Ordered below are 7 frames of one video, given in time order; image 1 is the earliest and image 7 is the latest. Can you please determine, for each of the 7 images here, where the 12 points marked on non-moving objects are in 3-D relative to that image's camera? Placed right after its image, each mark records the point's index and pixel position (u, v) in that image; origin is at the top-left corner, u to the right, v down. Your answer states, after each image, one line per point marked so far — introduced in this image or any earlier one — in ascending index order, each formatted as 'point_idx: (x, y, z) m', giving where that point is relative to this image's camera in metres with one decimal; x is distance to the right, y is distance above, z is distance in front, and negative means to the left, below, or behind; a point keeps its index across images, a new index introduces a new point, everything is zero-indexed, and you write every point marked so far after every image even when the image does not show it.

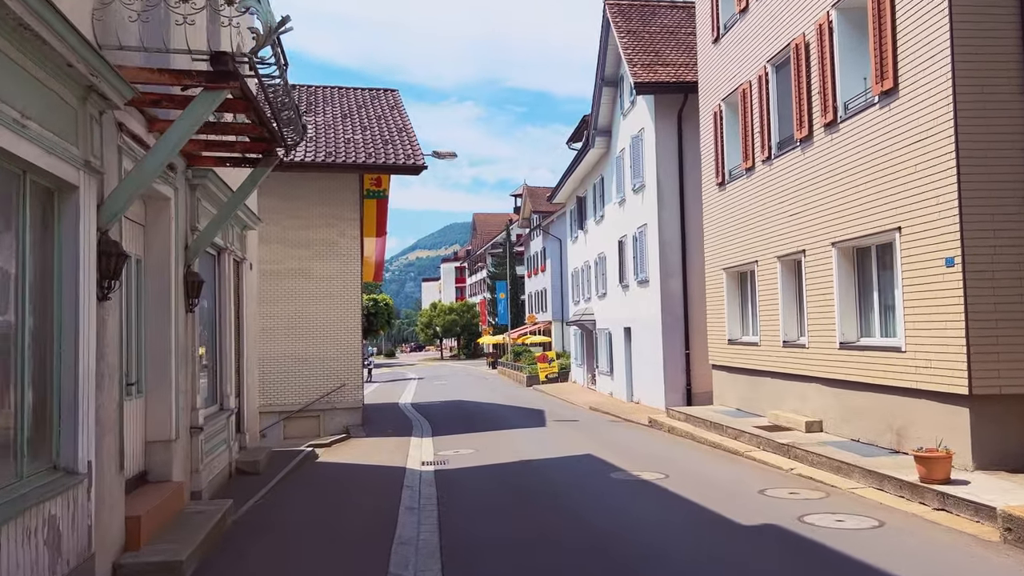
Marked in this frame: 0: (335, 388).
0: (-4.2, -2.4, +18.4) m
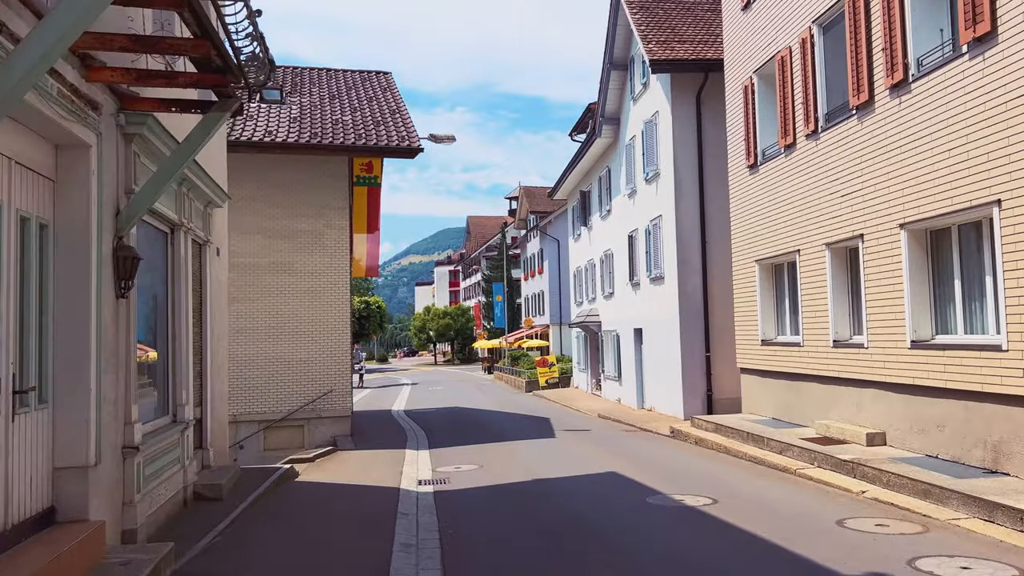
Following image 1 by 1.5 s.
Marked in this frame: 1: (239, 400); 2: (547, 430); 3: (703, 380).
0: (-4.1, -2.3, +16.6) m
1: (-5.7, -2.3, +16.4) m
2: (+0.8, -3.2, +17.6) m
3: (+4.5, -2.2, +18.3) m
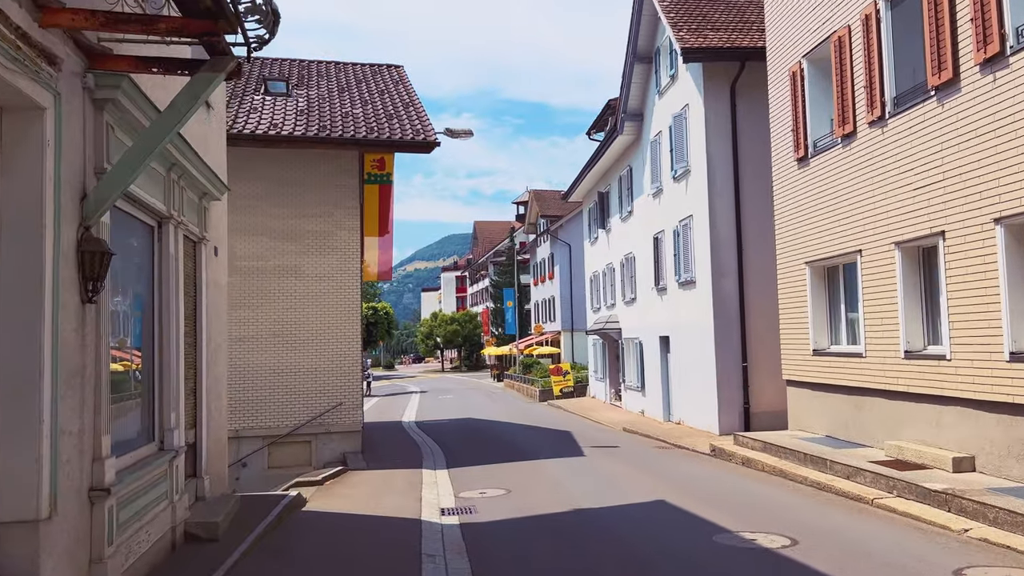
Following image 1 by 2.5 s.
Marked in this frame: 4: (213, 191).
0: (-3.6, -2.4, +15.4) m
1: (-5.3, -2.4, +15.1) m
2: (+1.3, -3.3, +16.3) m
3: (+4.9, -2.3, +17.1) m
4: (-3.2, +1.1, +8.5) m
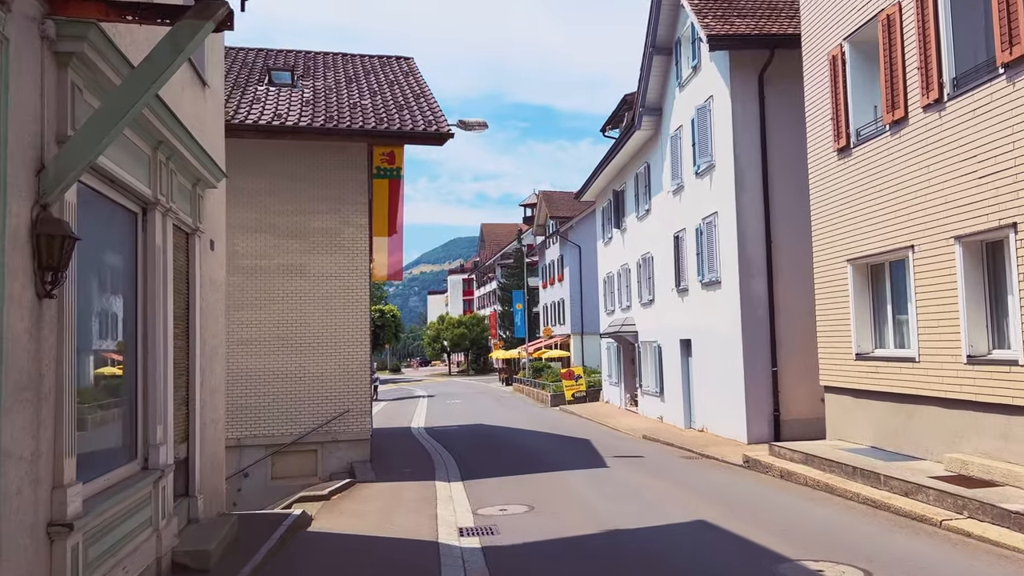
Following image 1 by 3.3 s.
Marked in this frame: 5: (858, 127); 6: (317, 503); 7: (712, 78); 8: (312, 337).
0: (-3.3, -2.4, +14.5) m
1: (-4.9, -2.4, +14.3) m
2: (+1.6, -3.3, +15.4) m
3: (+5.3, -2.3, +16.1) m
4: (-3.0, +1.1, +7.6) m
5: (+5.4, +2.5, +12.1) m
6: (-2.7, -2.9, +10.7) m
7: (+4.5, +4.7, +17.6) m
8: (-3.7, -0.9, +14.6) m
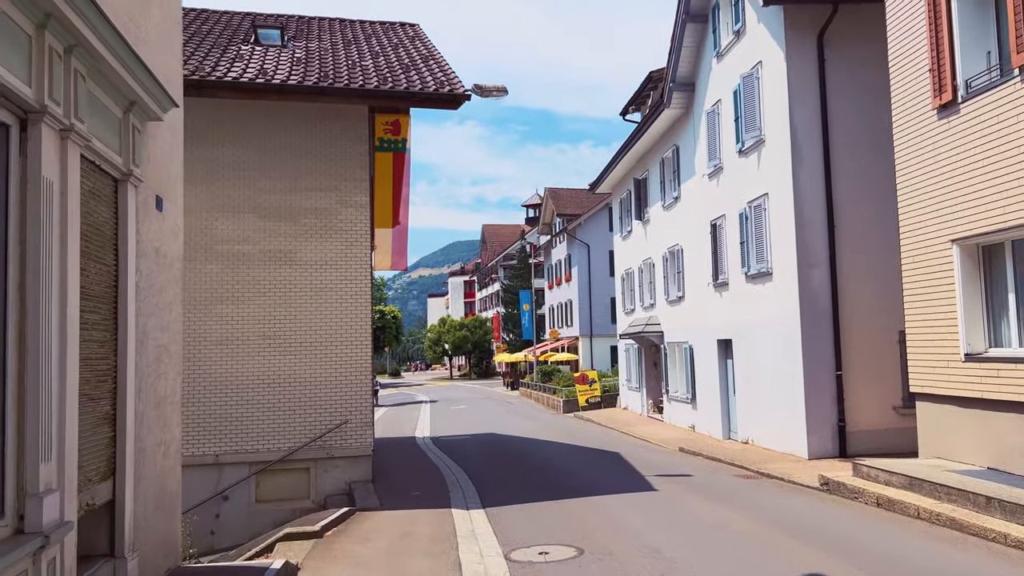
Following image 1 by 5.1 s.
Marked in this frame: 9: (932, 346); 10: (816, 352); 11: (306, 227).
0: (-2.8, -2.2, +12.3) m
1: (-4.5, -2.3, +12.1) m
2: (+2.0, -3.1, +13.2) m
3: (+5.7, -2.1, +13.9) m
4: (-2.5, +1.3, +5.4) m
5: (+5.8, +2.7, +9.9) m
6: (-2.2, -2.7, +8.5) m
7: (+4.9, +4.9, +15.4) m
8: (-3.3, -0.7, +12.4) m
9: (+5.7, -0.8, +10.7) m
10: (+5.5, -1.2, +14.0) m
11: (-3.3, +1.0, +12.5) m
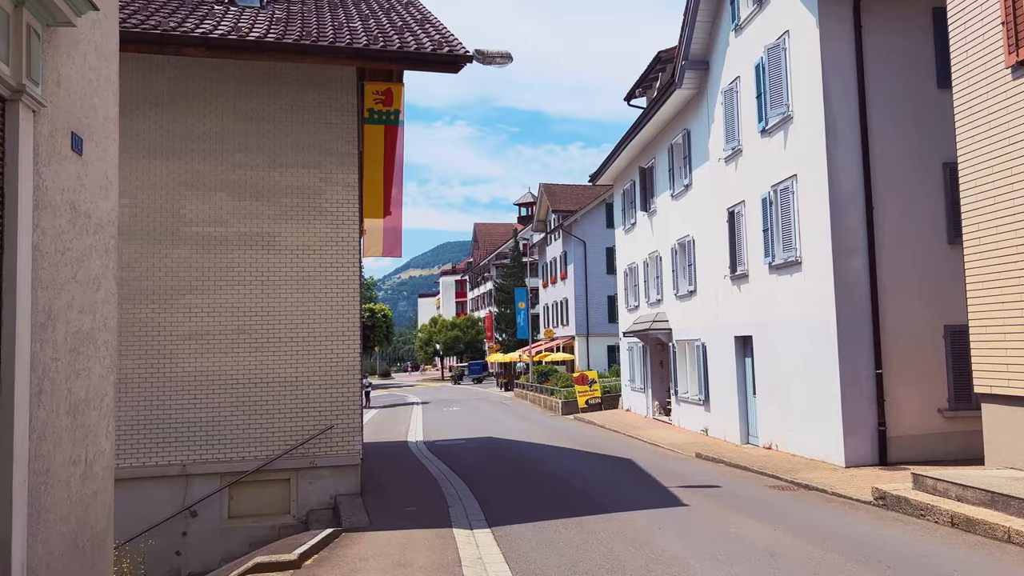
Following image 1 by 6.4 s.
0: (-2.7, -2.0, +10.8) m
1: (-4.4, -2.1, +10.6) m
2: (+2.1, -3.0, +11.8) m
3: (+5.8, -1.9, +12.6) m
4: (-2.3, +1.5, +4.0) m
5: (+5.9, +2.9, +8.6) m
6: (-2.1, -2.6, +7.0) m
7: (+5.0, +5.0, +14.0) m
8: (-3.2, -0.6, +10.9) m
9: (+5.8, -0.6, +9.4) m
10: (+5.5, -1.0, +12.6) m
11: (-3.2, +1.2, +11.1) m
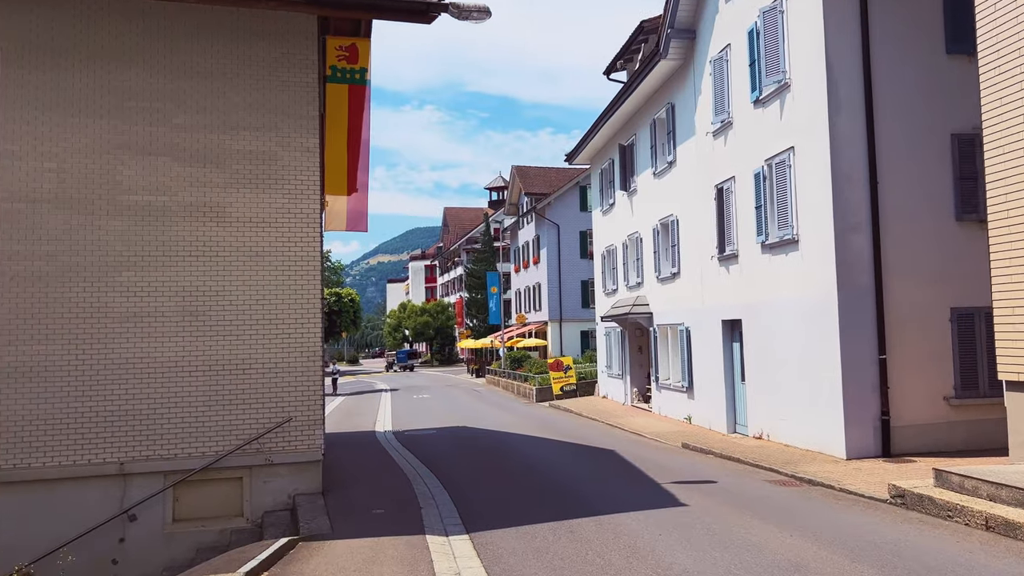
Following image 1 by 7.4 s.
0: (-3.0, -1.7, +9.7) m
1: (-4.6, -1.8, +9.4) m
2: (+1.8, -2.7, +10.8) m
3: (+5.5, -1.6, +11.7) m
4: (-2.3, +1.6, +2.8) m
5: (+5.8, +3.1, +7.7) m
6: (-2.2, -2.3, +5.9) m
7: (+4.6, +5.4, +13.1) m
8: (-3.5, -0.3, +9.7) m
9: (+5.6, -0.4, +8.5) m
10: (+5.2, -0.7, +11.8) m
11: (-3.5, +1.5, +9.8) m
